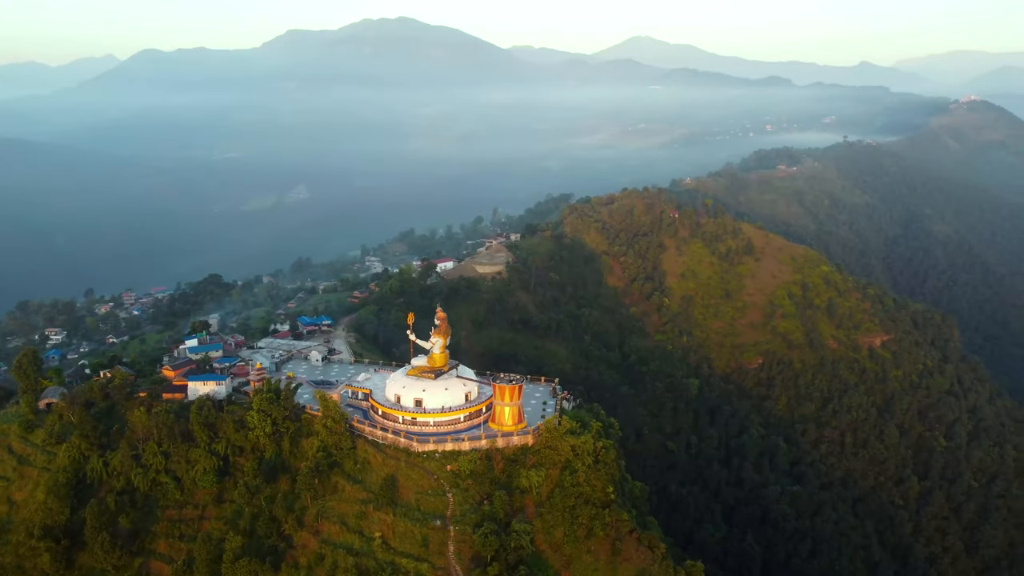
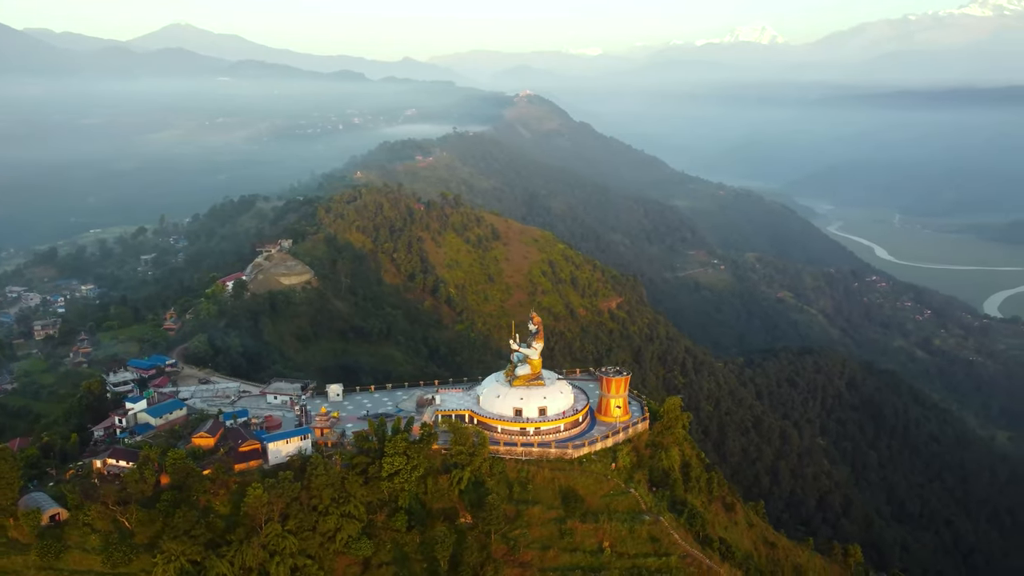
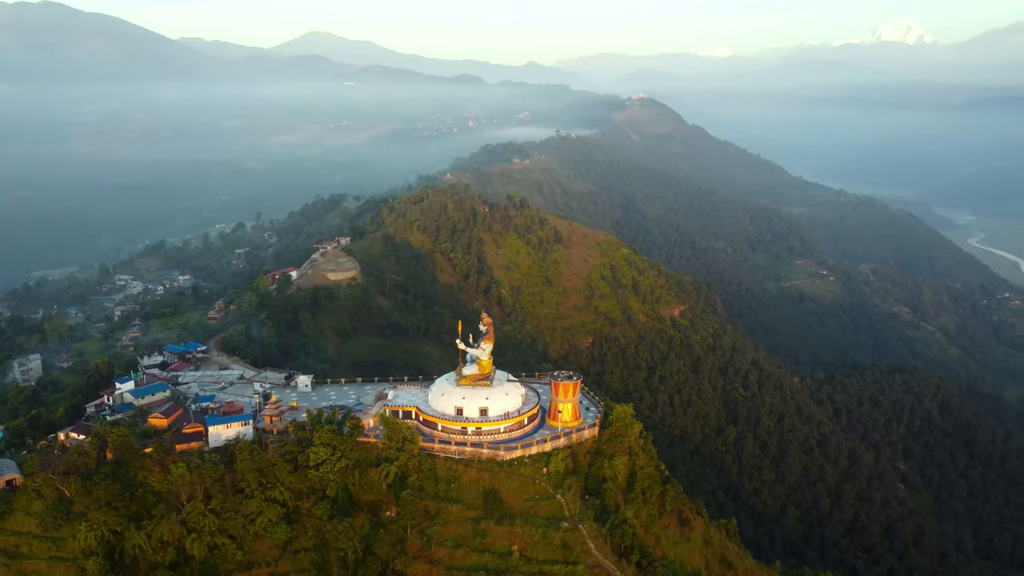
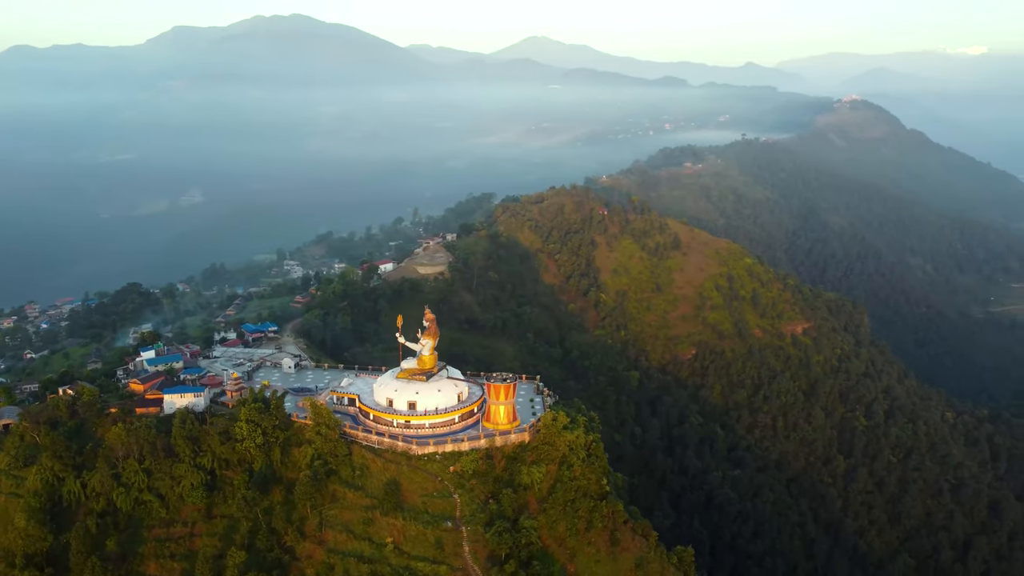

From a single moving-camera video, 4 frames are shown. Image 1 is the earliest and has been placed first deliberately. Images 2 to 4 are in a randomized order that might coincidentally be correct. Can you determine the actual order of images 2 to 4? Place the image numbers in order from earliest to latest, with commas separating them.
4, 3, 2
